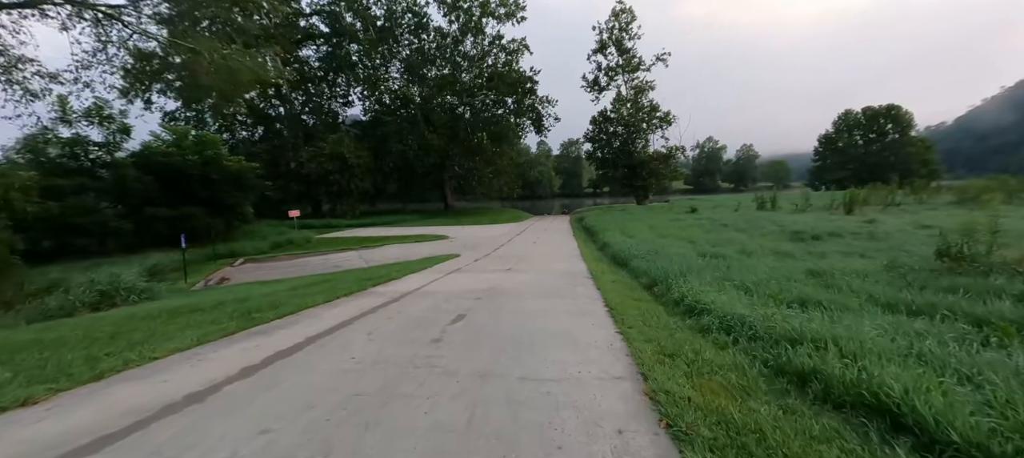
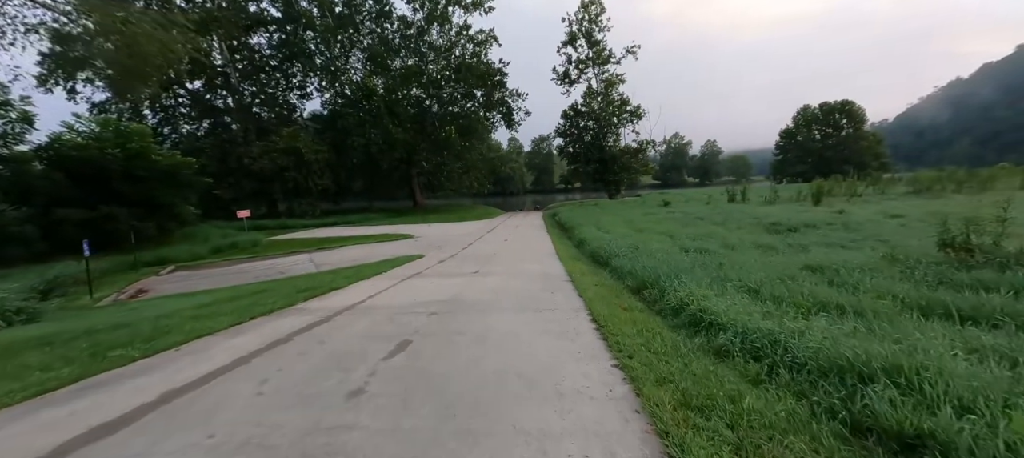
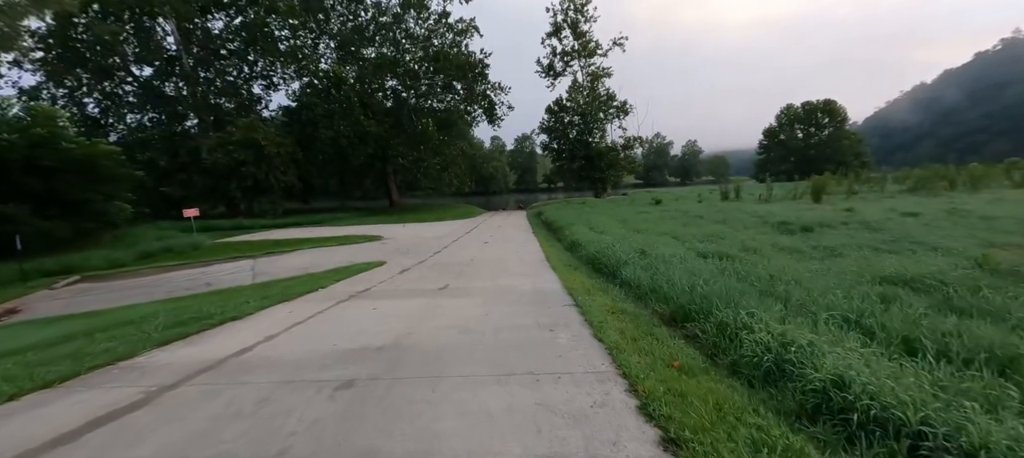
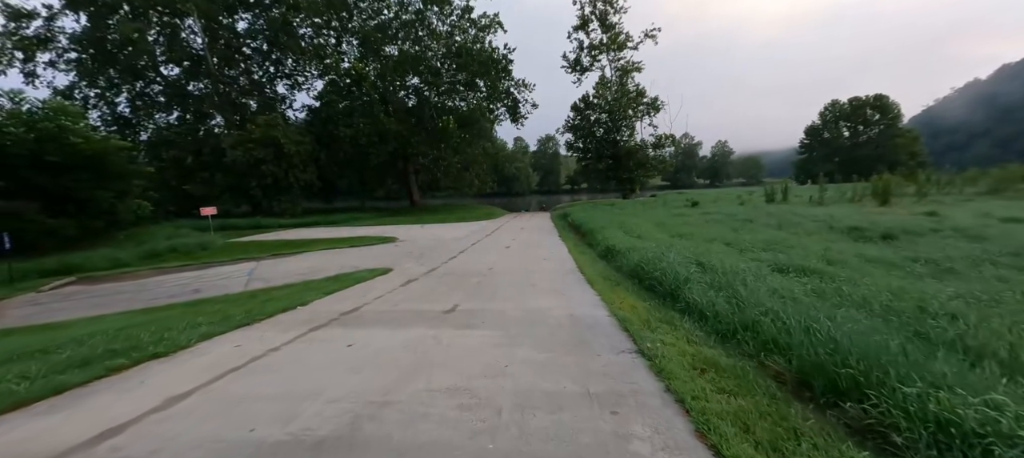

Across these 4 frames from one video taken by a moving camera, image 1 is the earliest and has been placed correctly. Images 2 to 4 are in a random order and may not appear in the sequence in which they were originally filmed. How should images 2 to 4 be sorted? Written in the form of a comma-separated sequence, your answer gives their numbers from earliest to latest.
2, 3, 4
